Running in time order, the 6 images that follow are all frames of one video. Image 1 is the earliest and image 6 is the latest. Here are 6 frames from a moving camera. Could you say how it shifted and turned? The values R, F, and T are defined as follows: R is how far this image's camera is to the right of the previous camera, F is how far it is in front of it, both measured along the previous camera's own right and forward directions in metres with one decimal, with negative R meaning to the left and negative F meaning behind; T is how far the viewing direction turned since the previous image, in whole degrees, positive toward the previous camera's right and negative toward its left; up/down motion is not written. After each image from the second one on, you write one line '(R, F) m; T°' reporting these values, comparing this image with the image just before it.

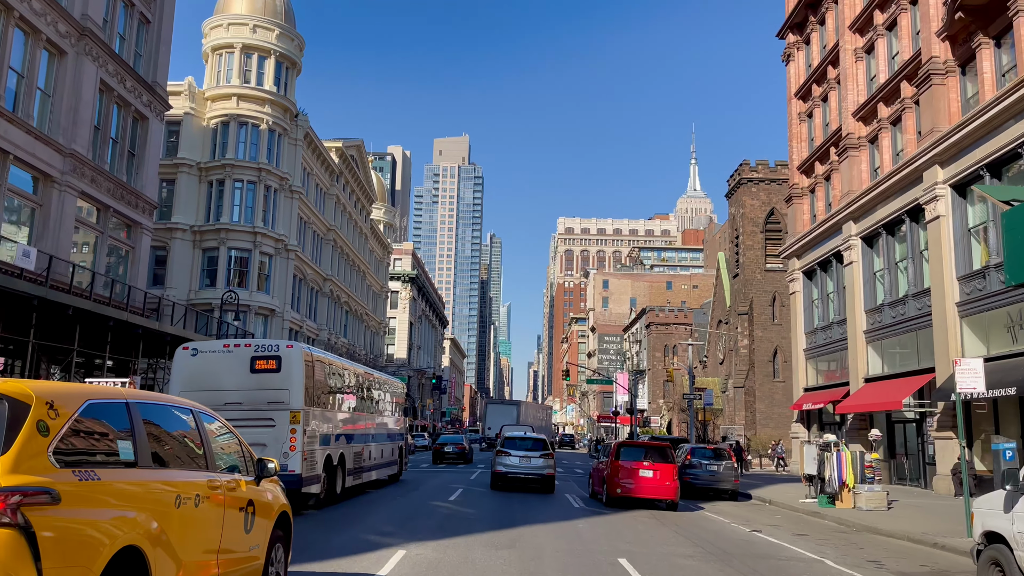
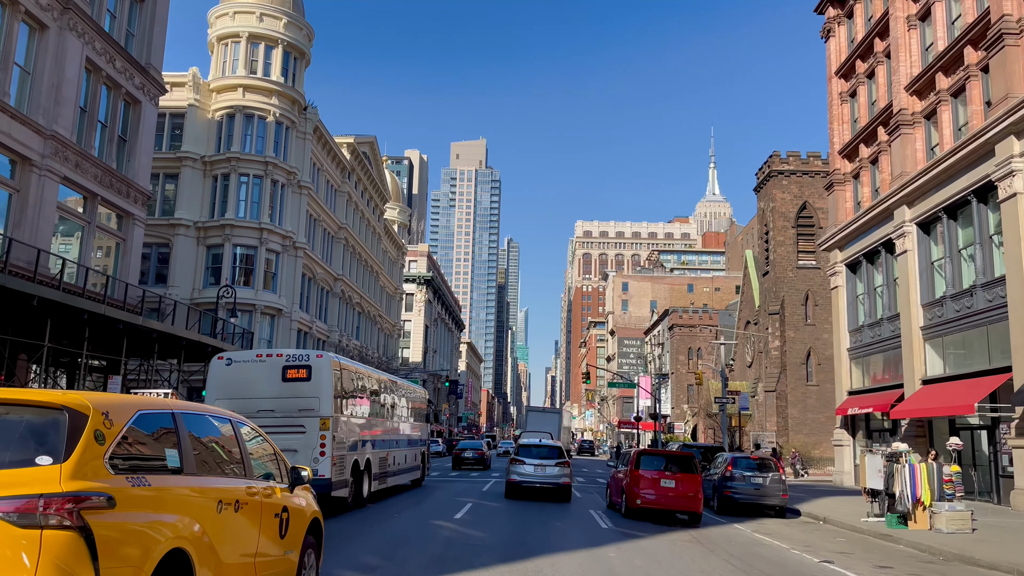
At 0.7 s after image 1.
(0.0, +2.8) m; -1°
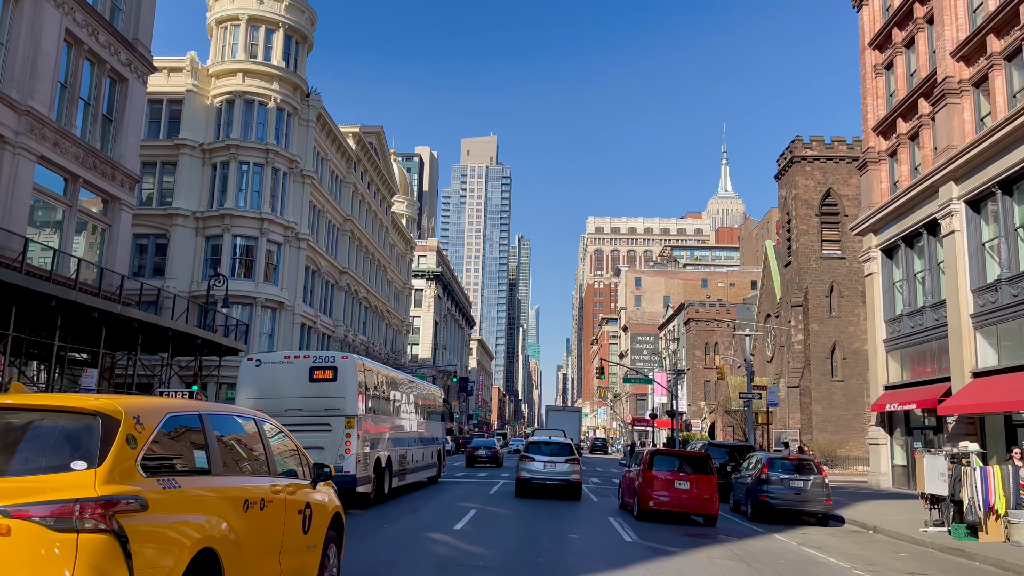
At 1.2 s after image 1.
(+0.1, +2.2) m; -1°
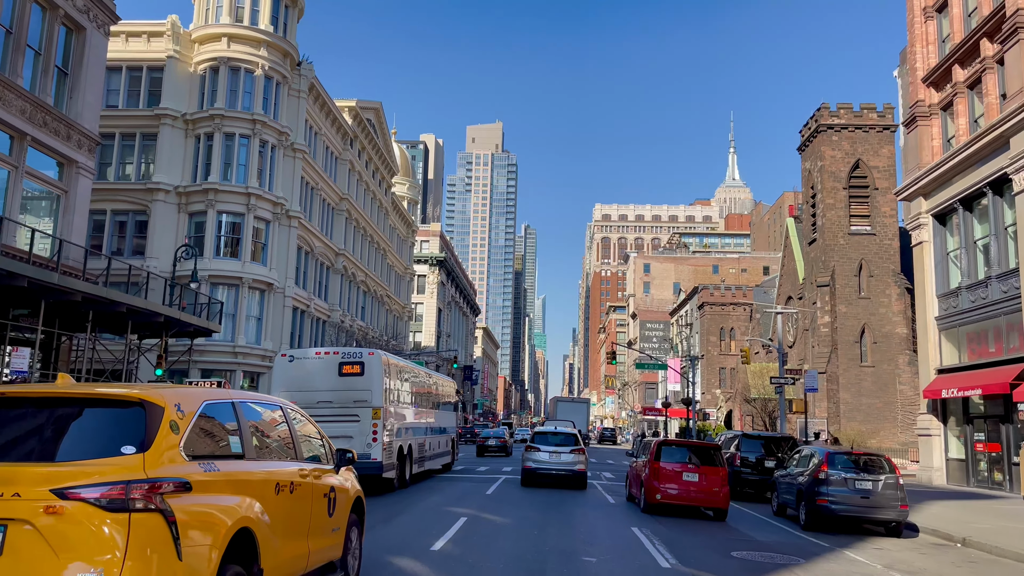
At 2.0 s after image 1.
(+0.1, +3.5) m; 0°
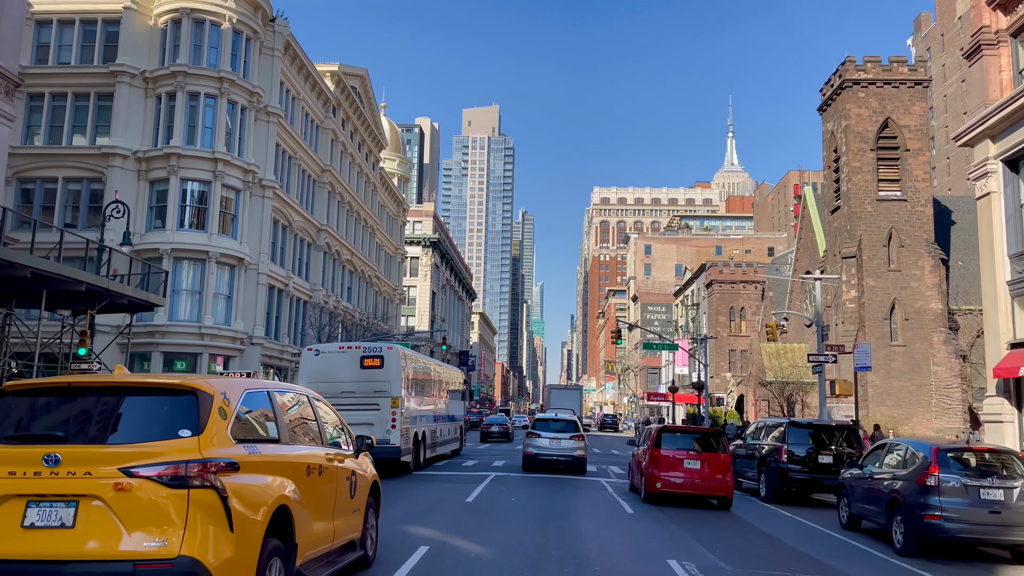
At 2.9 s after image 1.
(+0.2, +4.4) m; 0°
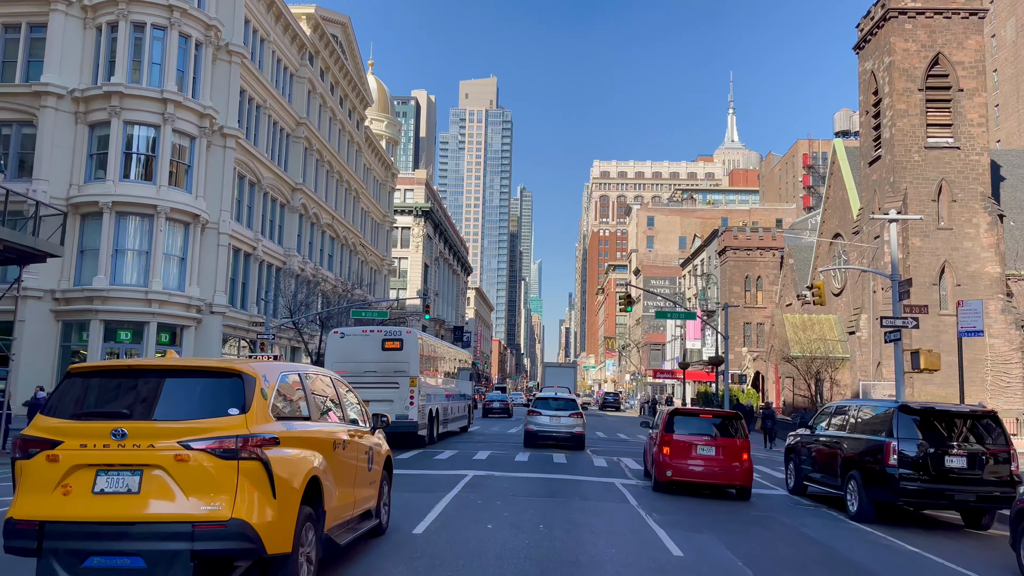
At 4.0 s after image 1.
(+0.3, +5.5) m; 0°
